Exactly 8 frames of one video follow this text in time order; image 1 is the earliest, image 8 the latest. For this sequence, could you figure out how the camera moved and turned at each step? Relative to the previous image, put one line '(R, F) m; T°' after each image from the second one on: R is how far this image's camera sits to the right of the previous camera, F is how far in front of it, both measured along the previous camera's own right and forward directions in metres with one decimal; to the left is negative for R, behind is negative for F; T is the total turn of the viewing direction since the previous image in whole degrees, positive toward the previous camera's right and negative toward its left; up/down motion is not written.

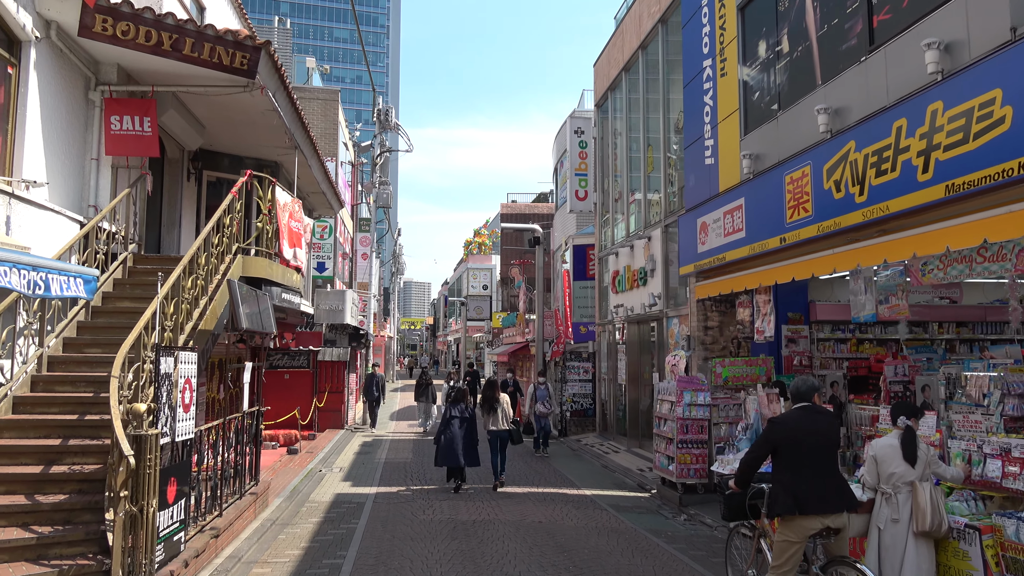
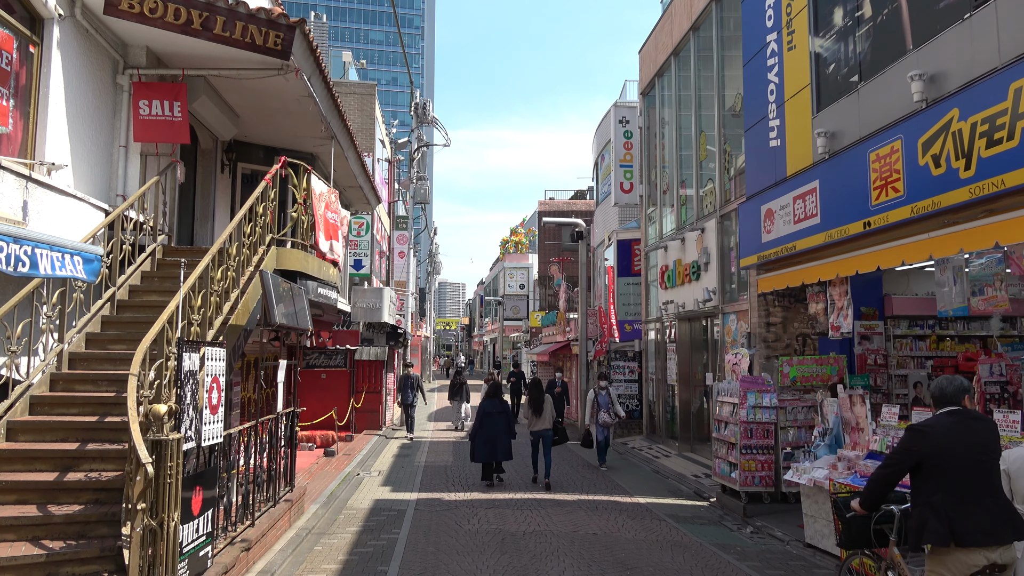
(-0.2, +0.6) m; -3°
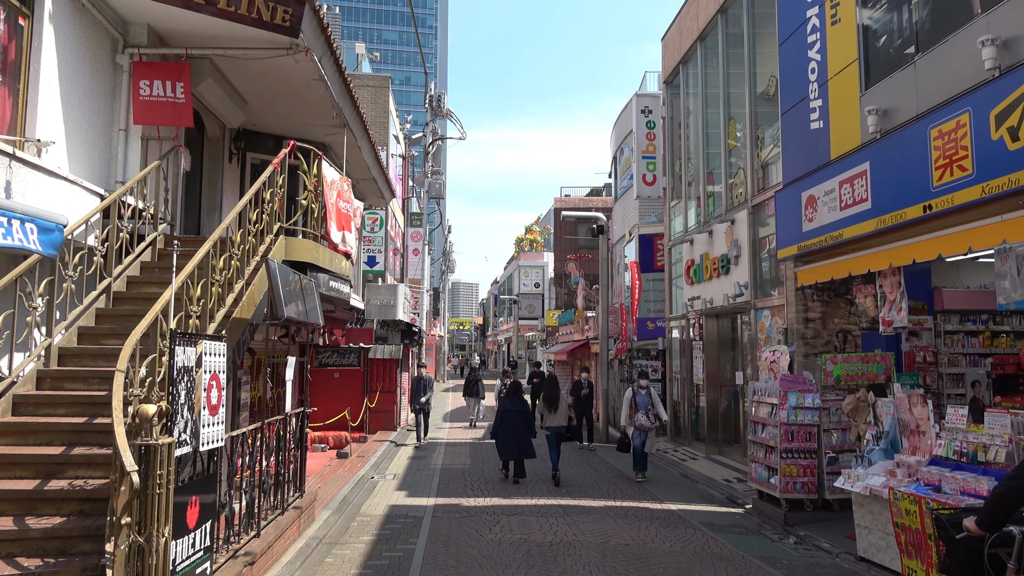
(-0.1, +0.6) m; -1°
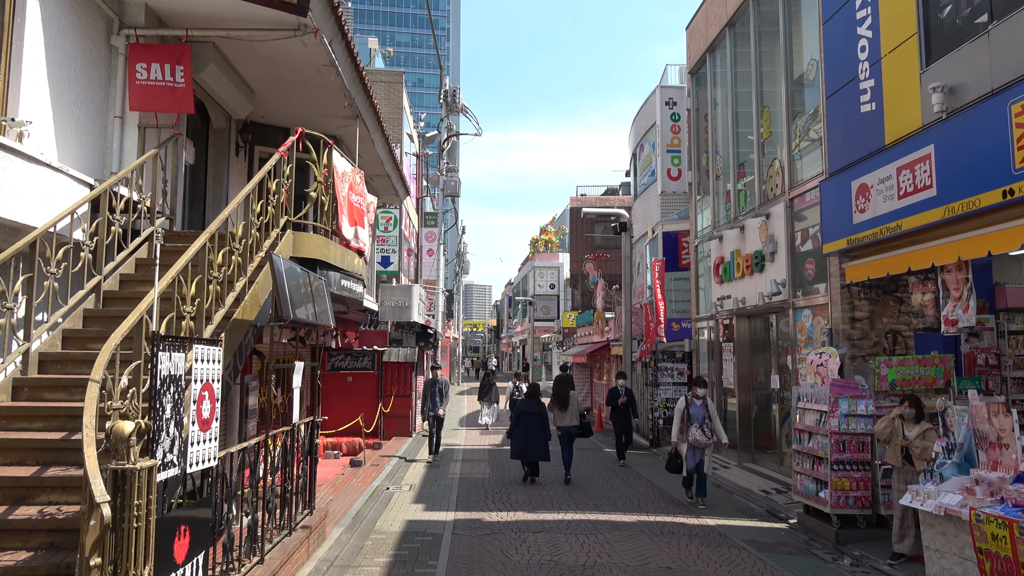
(-0.1, +0.6) m; -1°
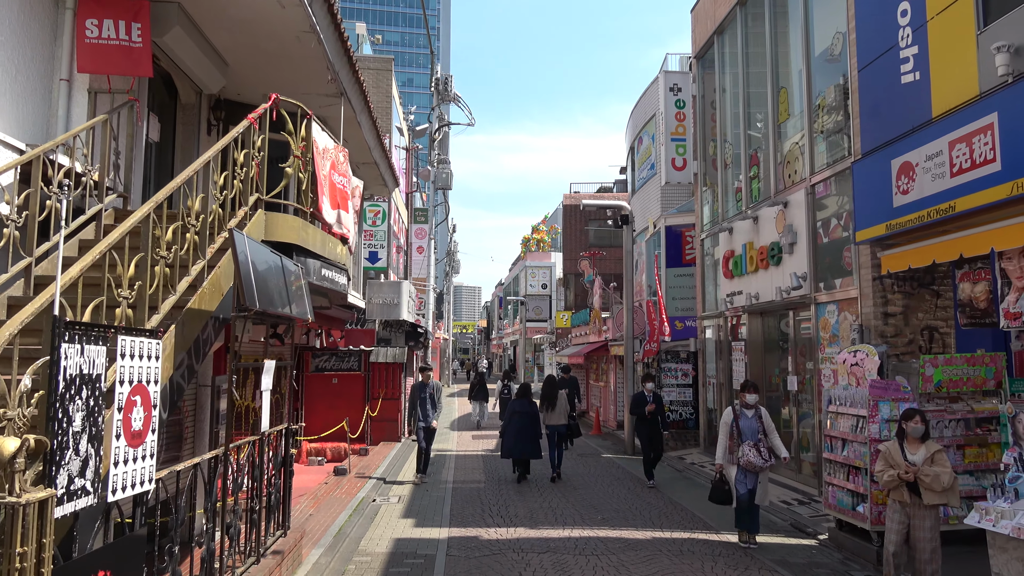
(-0.1, +0.9) m; +1°
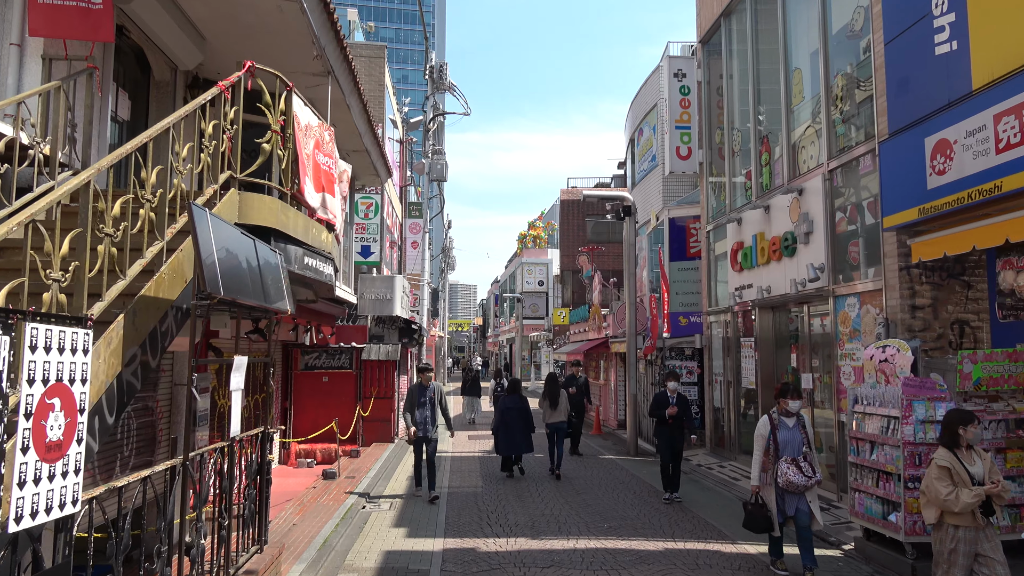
(0.0, +0.6) m; 0°
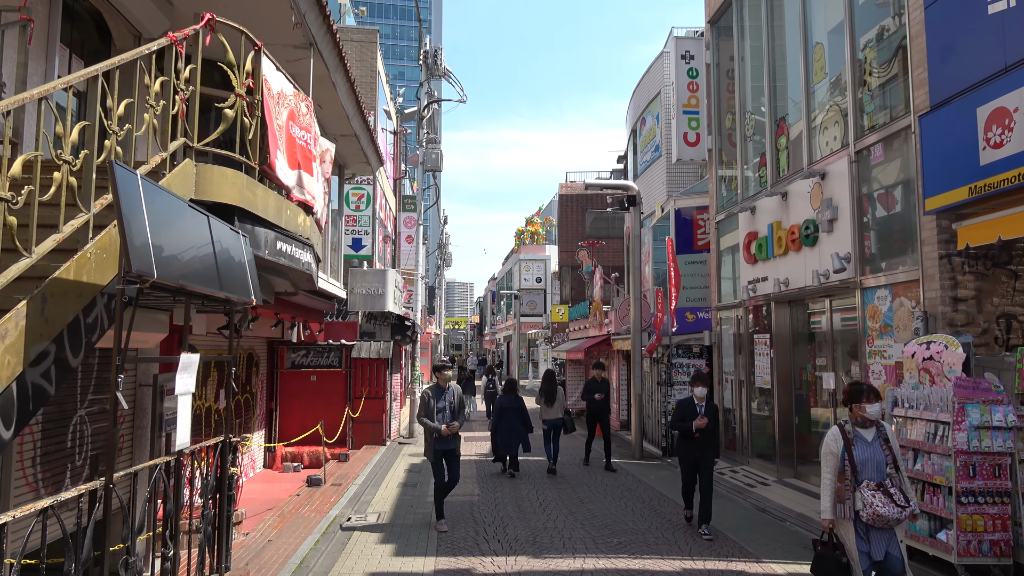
(0.0, +0.8) m; 0°
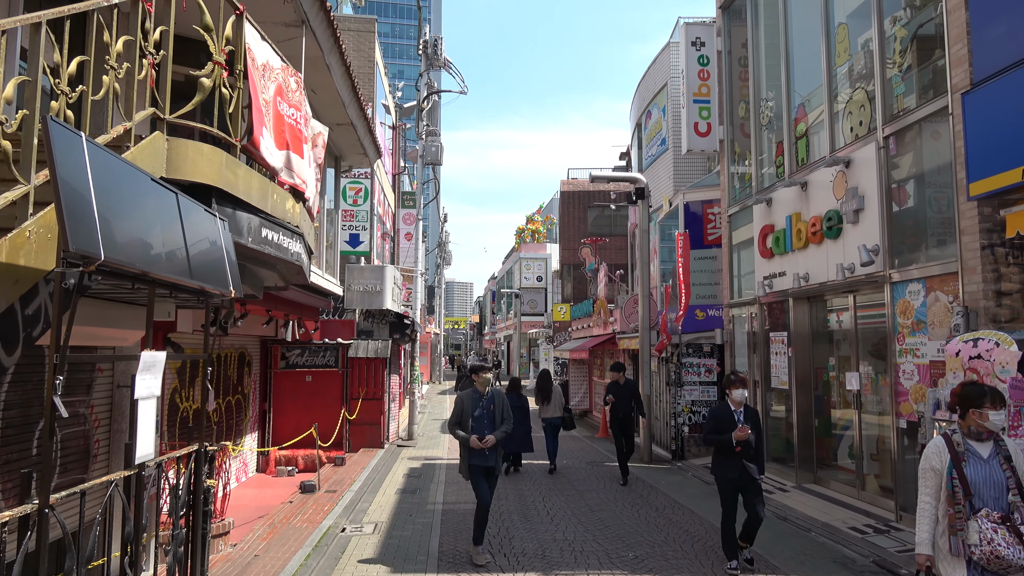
(-0.1, +0.5) m; 0°
